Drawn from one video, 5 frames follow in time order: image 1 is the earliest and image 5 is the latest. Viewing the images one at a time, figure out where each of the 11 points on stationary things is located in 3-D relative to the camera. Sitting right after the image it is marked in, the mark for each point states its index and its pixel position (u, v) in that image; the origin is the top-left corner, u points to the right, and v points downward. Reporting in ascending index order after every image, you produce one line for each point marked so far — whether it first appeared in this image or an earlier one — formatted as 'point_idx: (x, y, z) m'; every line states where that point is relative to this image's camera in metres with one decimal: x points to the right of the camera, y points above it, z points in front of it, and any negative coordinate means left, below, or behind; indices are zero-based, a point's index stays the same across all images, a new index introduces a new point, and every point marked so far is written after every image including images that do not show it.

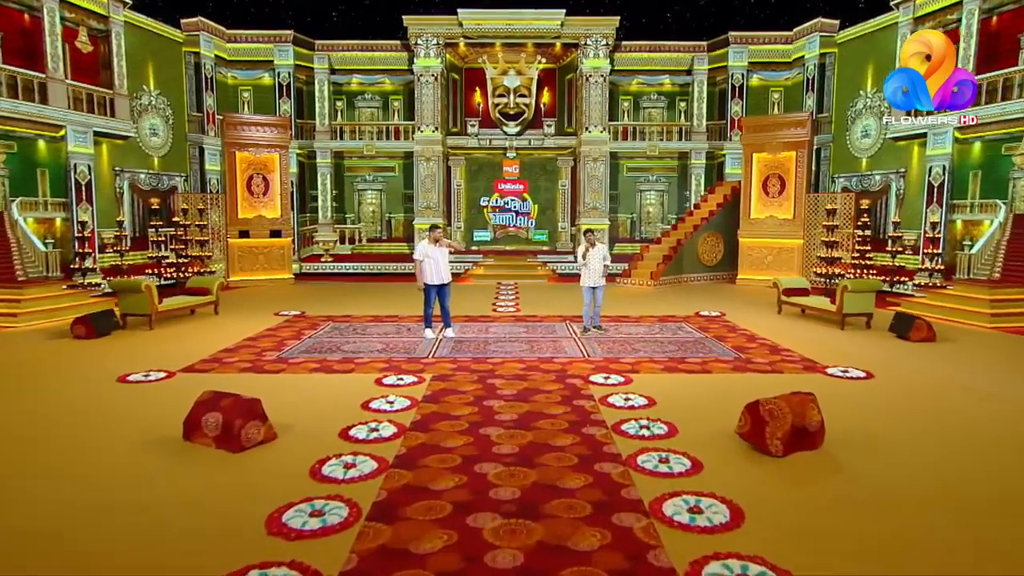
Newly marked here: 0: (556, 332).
0: (+0.8, -0.8, +11.2) m
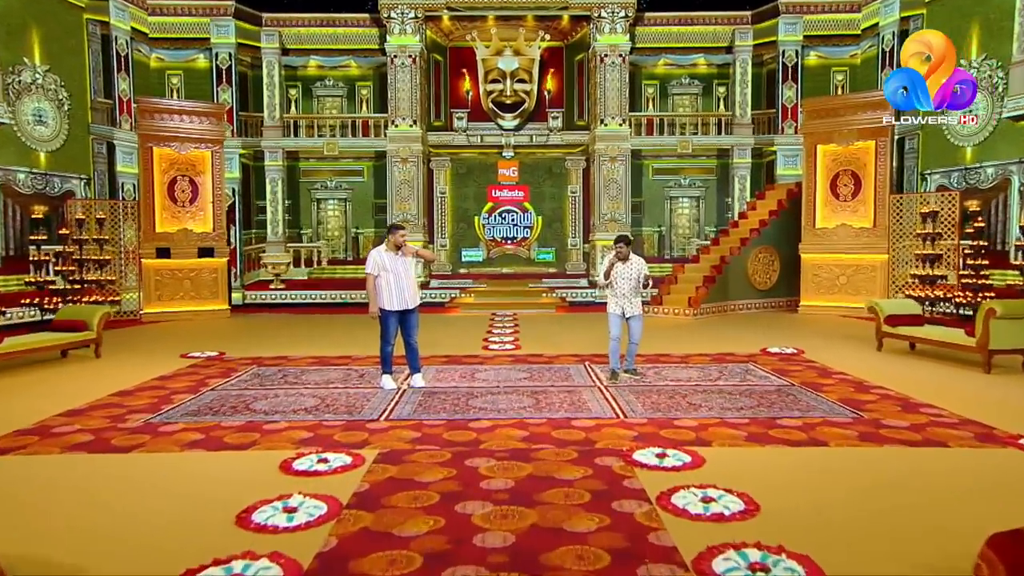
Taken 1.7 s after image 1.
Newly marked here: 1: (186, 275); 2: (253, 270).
0: (+0.8, -1.1, +7.9) m
1: (-5.7, +0.2, +11.1) m
2: (-6.4, +0.5, +15.5) m
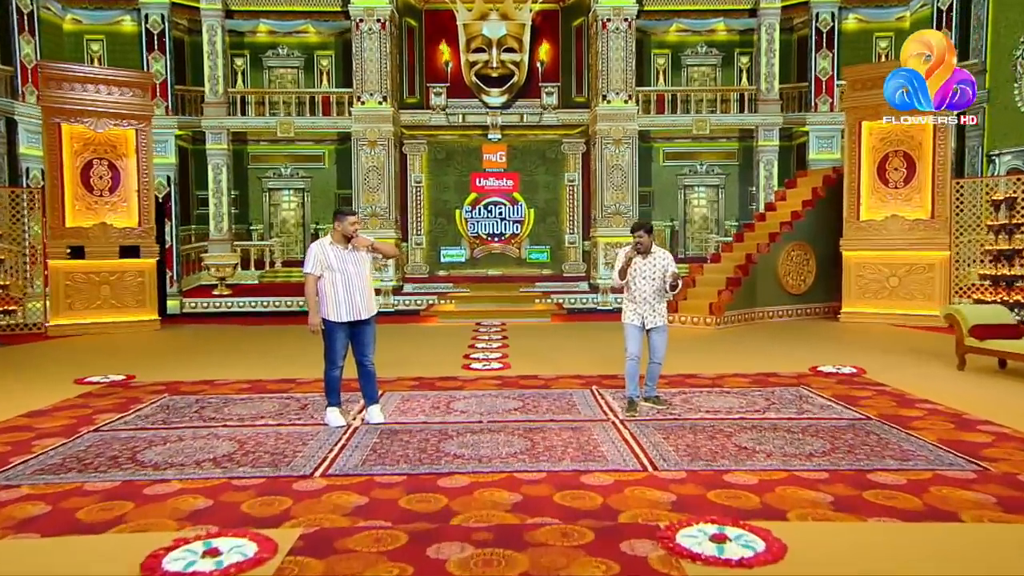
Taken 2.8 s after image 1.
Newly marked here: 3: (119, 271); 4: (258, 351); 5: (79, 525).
0: (+0.6, -1.2, +6.1) m
1: (-5.9, +0.1, +9.2) m
2: (-6.7, +0.3, +13.6) m
3: (-5.8, +0.2, +9.3) m
4: (-3.5, -0.8, +8.5) m
5: (-2.7, -1.4, +3.8) m
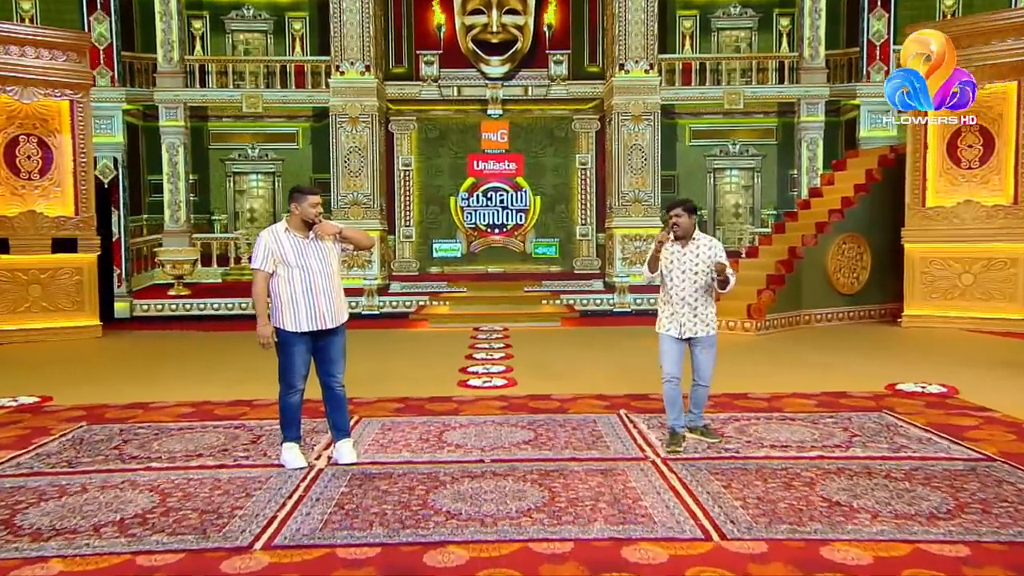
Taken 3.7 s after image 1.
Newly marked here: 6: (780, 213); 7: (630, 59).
0: (+0.7, -1.2, +4.7) m
1: (-5.8, +0.1, +7.8) m
2: (-6.7, +0.3, +12.2) m
3: (-5.7, +0.2, +7.9) m
4: (-3.4, -0.8, +7.1) m
5: (-2.6, -1.4, +2.4) m
6: (+5.4, +1.5, +13.3) m
7: (+1.8, +3.6, +10.6) m
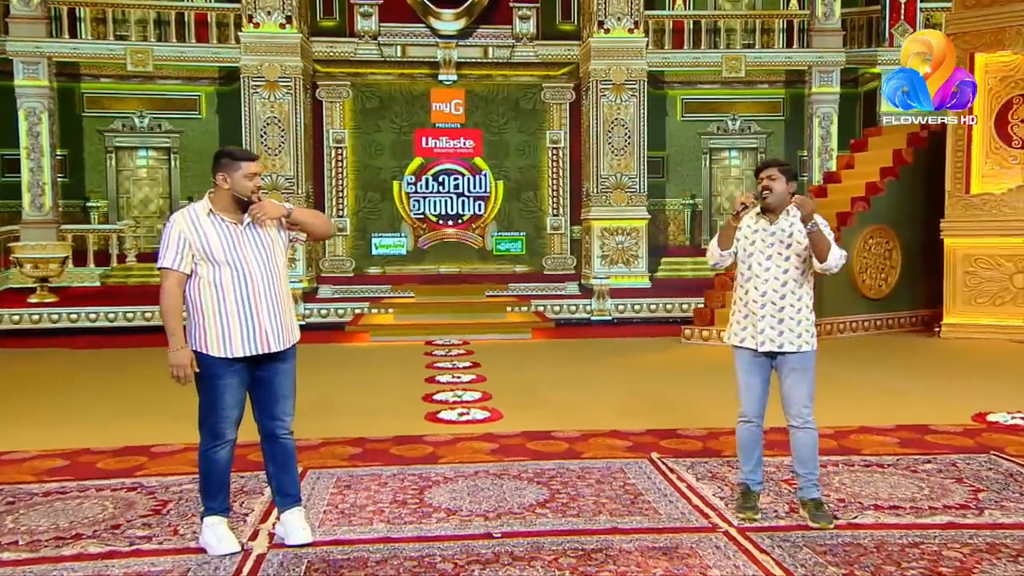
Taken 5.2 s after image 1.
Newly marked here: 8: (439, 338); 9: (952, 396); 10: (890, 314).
0: (+0.8, -1.2, +3.5) m
1: (-6.1, 0.0, +5.7) m
2: (-7.5, +0.3, +9.9) m
3: (-6.0, +0.1, +5.8) m
4: (-3.6, -0.9, +5.3) m
5: (-2.2, -1.5, +0.7) m
6: (+4.3, +1.6, +12.6) m
7: (+1.1, +3.6, +9.4) m
8: (-0.9, -0.6, +7.5) m
9: (+3.4, -0.8, +5.4) m
10: (+4.1, -0.3, +7.8) m
